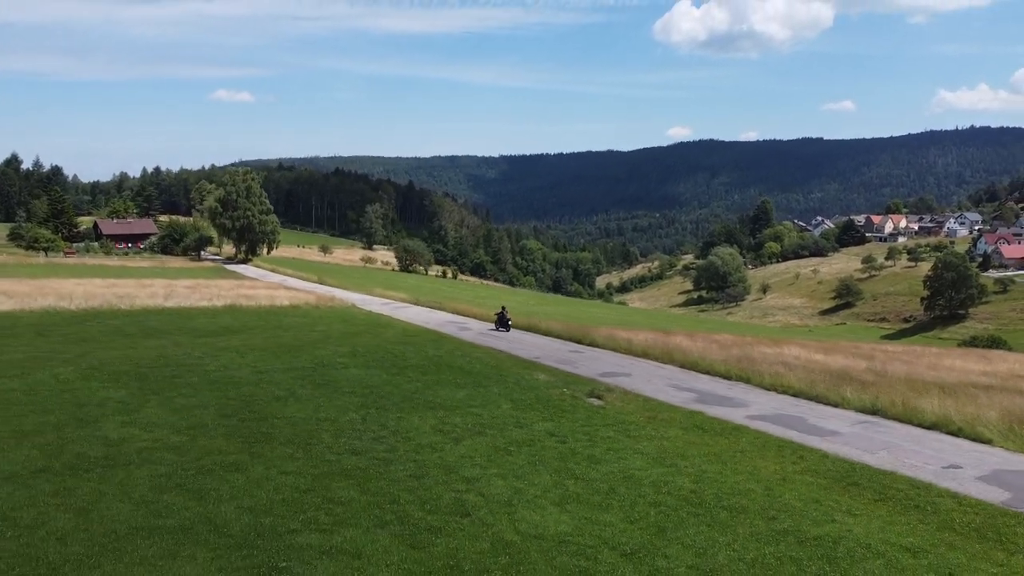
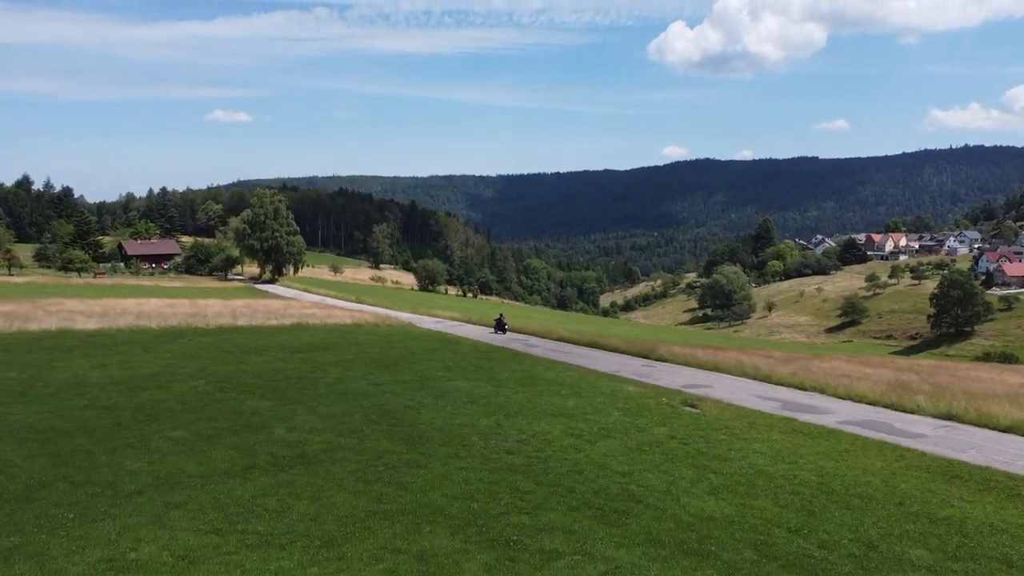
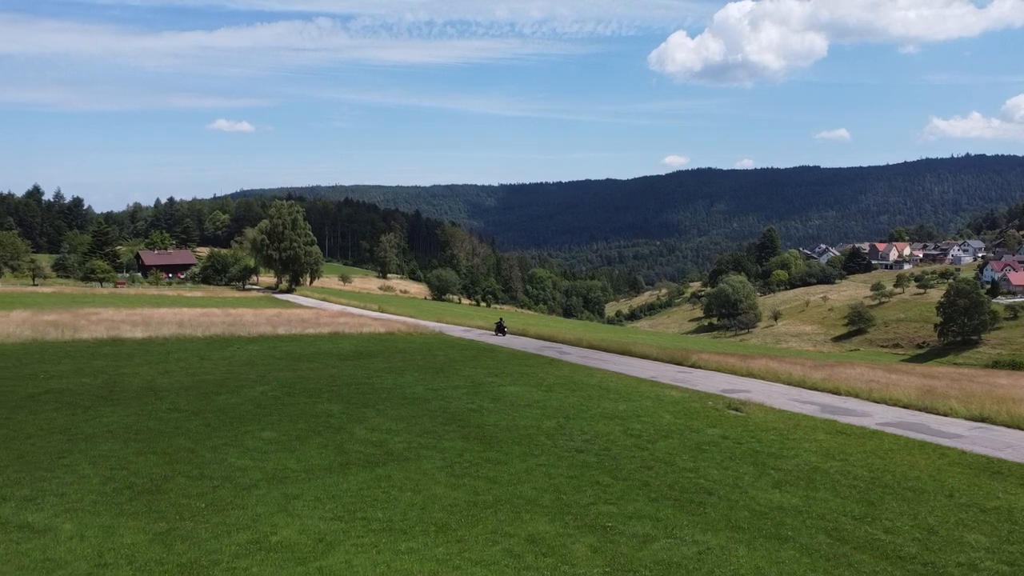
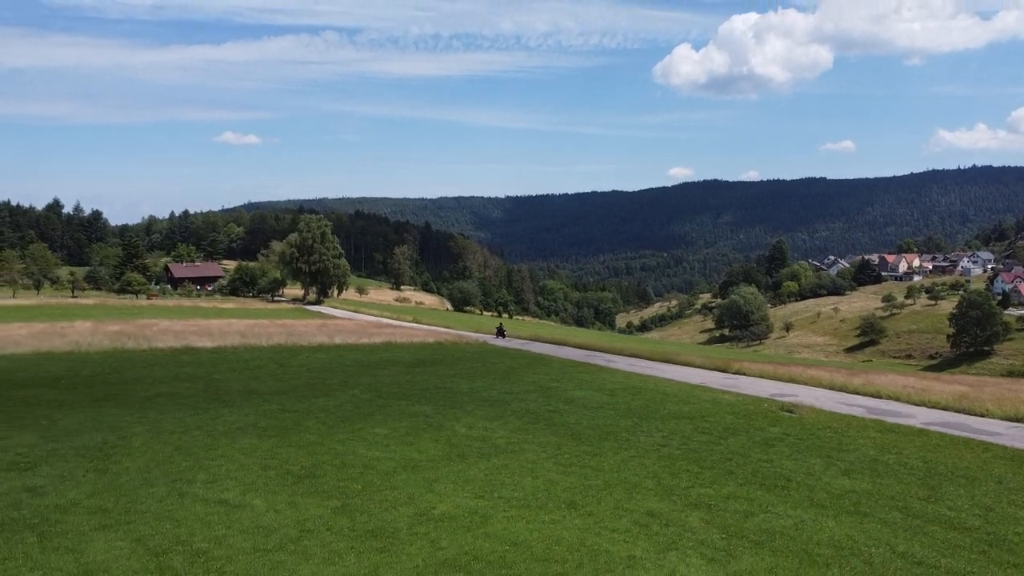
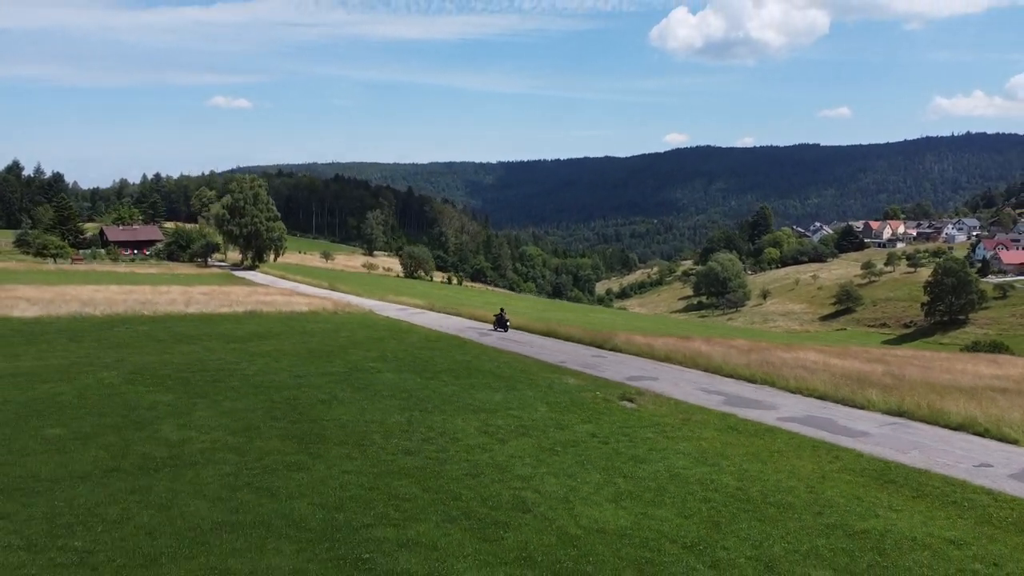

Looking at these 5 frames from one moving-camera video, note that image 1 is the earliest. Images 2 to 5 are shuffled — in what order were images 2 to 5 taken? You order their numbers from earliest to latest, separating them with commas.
5, 2, 3, 4
